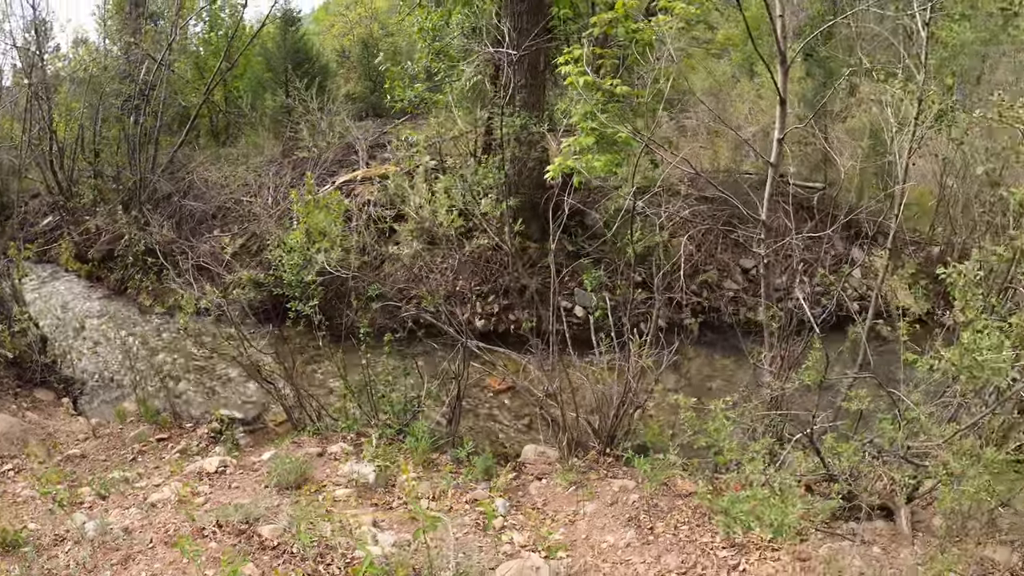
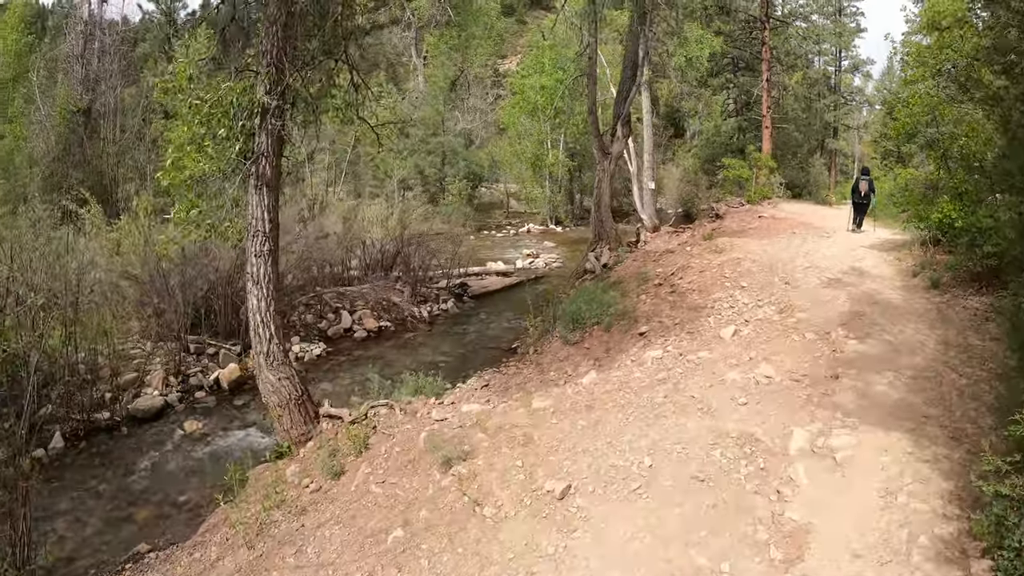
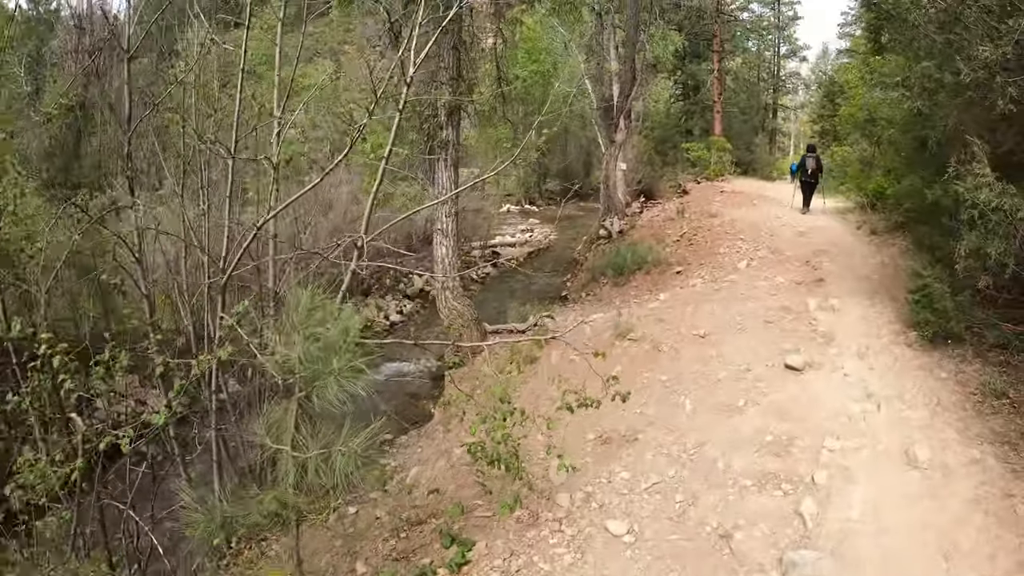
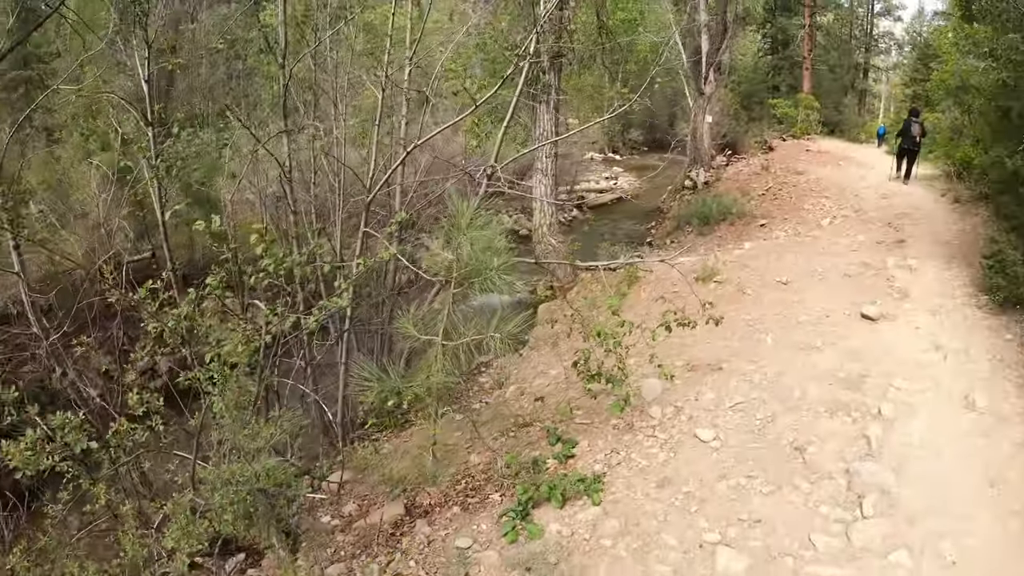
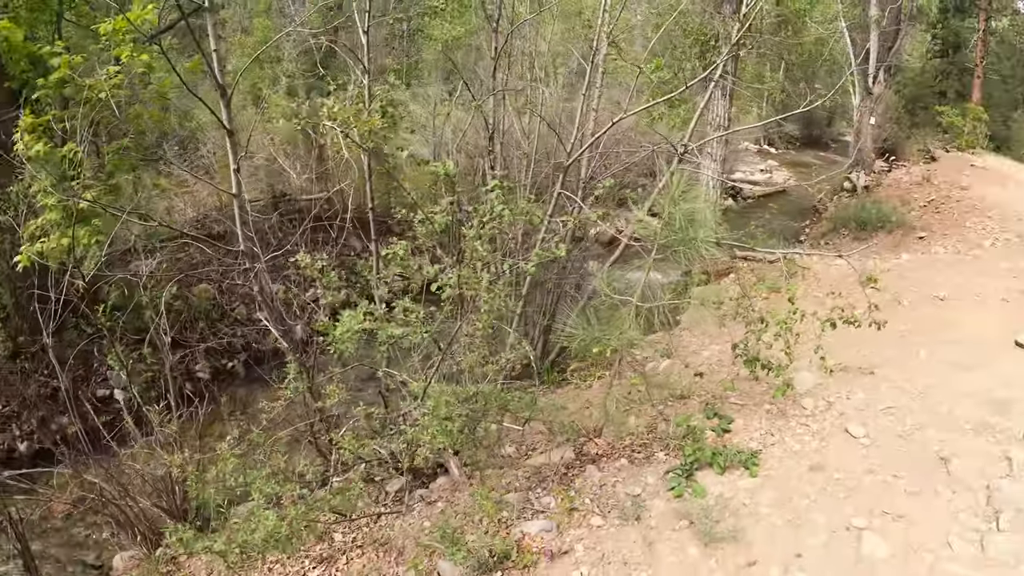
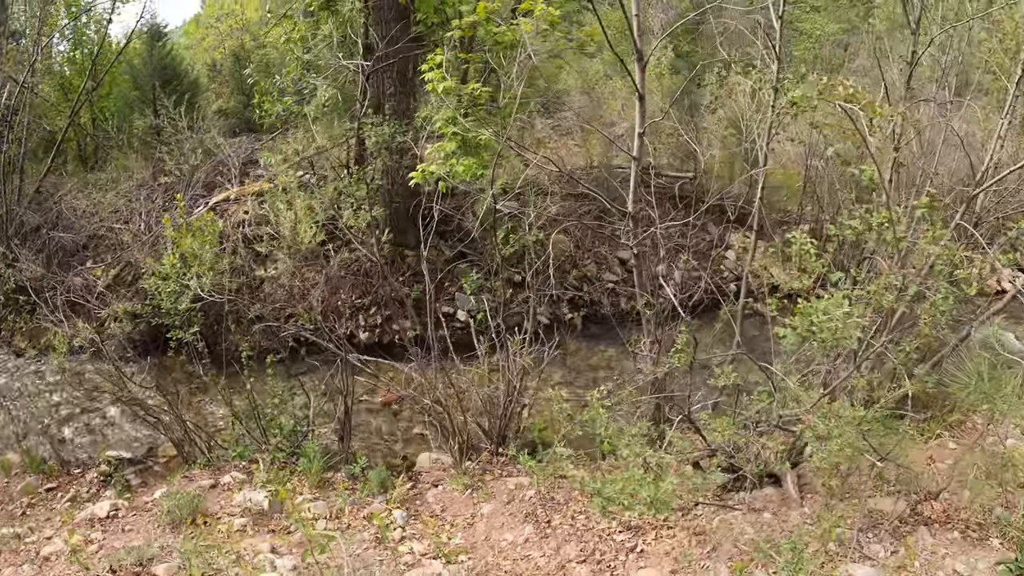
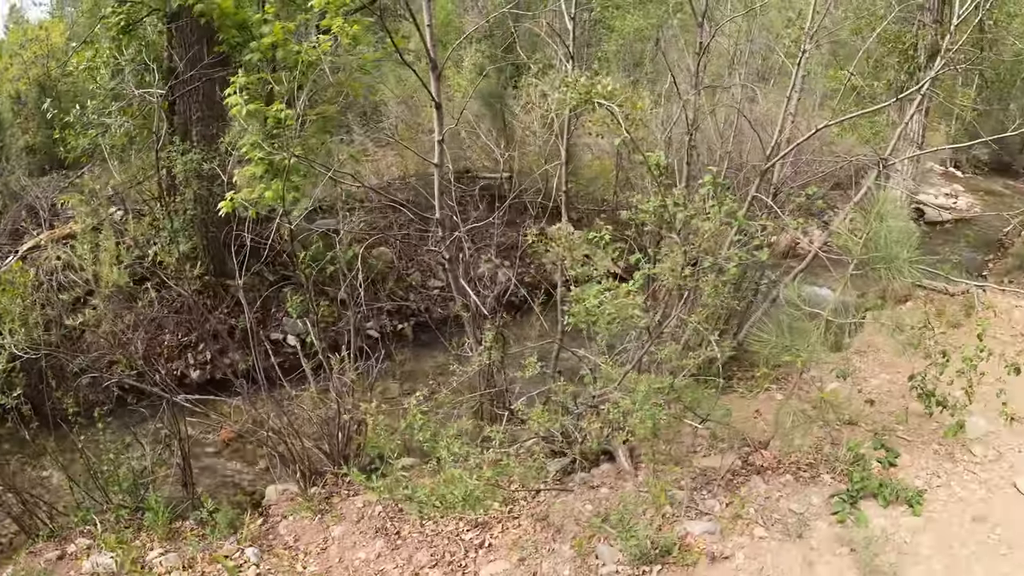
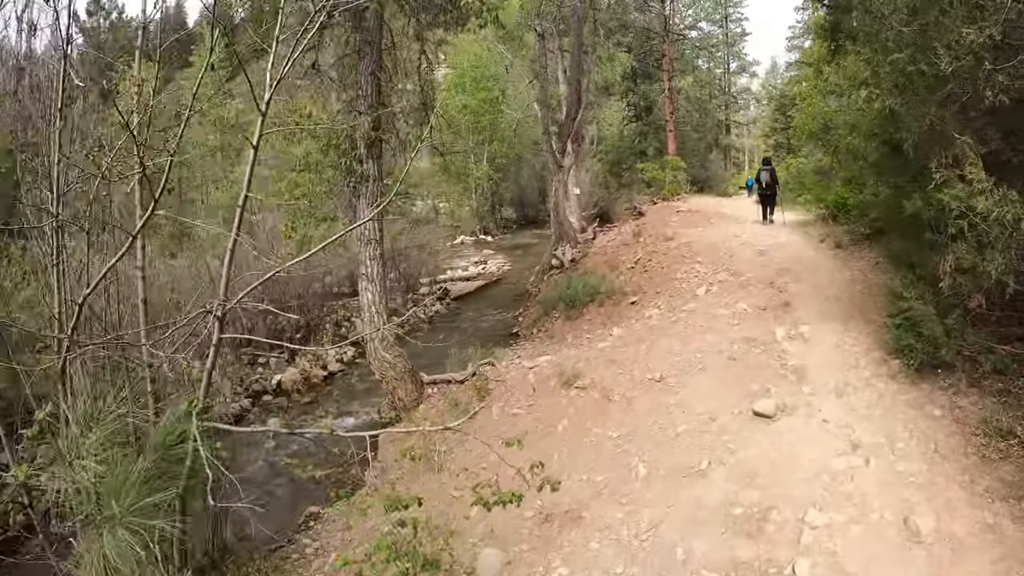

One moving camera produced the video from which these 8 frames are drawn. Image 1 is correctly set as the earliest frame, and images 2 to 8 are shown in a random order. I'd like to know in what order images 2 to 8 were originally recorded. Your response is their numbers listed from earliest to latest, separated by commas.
6, 7, 5, 4, 3, 8, 2
